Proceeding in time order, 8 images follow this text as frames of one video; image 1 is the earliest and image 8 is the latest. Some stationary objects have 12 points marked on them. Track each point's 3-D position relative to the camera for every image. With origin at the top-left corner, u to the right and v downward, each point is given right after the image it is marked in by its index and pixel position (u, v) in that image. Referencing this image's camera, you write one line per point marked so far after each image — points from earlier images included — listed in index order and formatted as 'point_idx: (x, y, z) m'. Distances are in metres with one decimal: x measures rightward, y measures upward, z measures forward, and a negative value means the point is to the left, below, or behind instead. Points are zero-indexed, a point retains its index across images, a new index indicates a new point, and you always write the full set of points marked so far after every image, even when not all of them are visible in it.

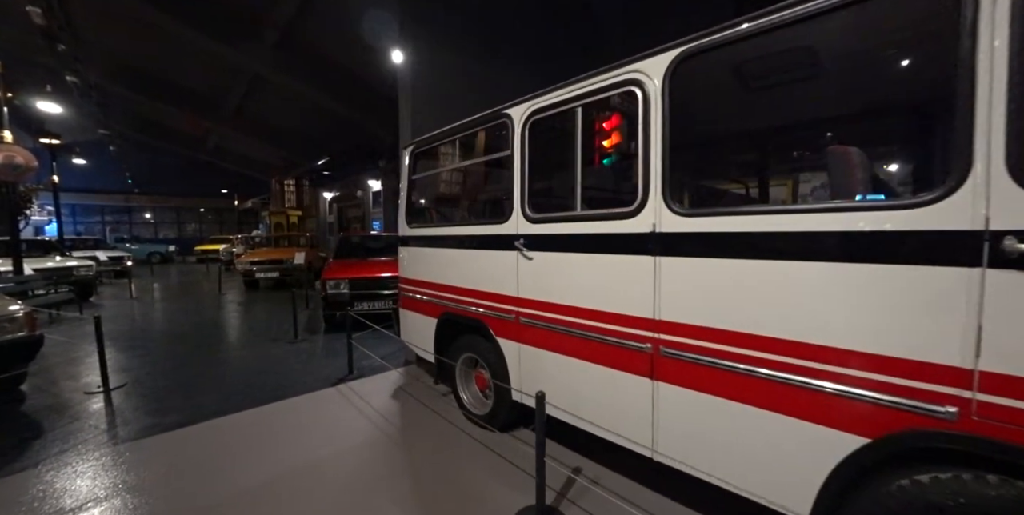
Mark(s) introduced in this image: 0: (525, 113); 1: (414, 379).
0: (+0.1, +1.1, +3.0) m
1: (-1.2, -1.5, +4.7) m
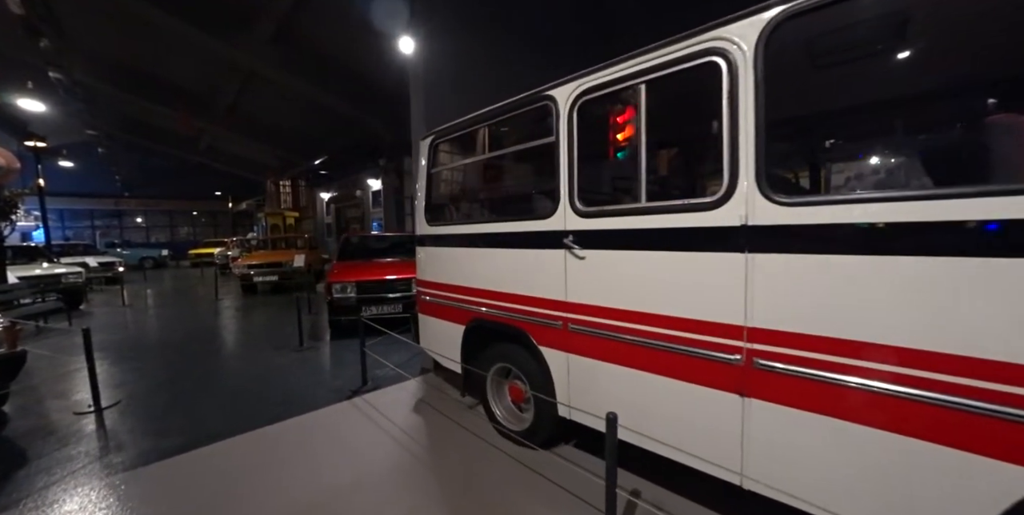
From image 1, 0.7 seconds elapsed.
0: (+0.4, +1.1, +2.7) m
1: (-0.8, -1.5, +4.3) m
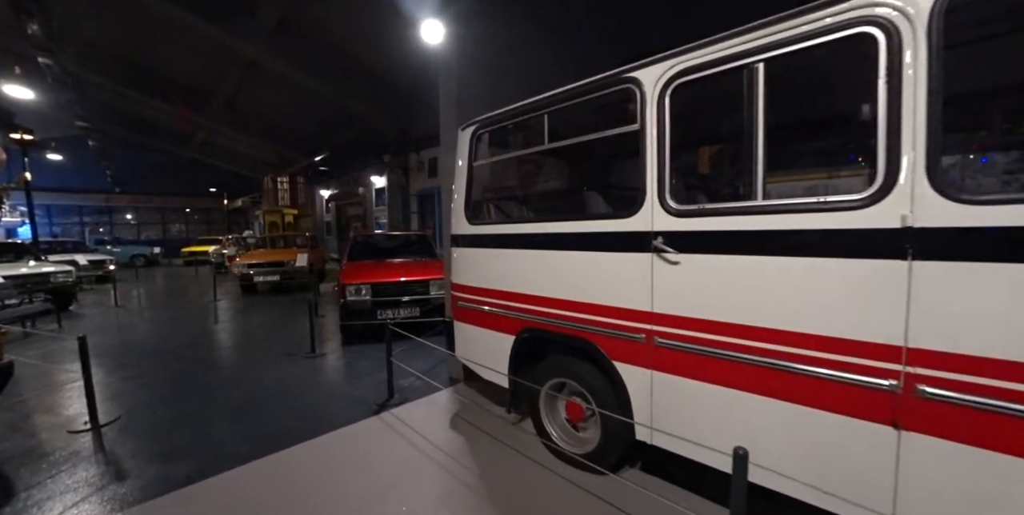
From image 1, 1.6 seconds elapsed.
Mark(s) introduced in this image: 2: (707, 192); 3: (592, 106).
0: (+0.9, +1.1, +2.3) m
1: (-0.4, -1.5, +4.0) m
2: (+1.1, +0.4, +2.3) m
3: (+0.6, +1.1, +2.8) m
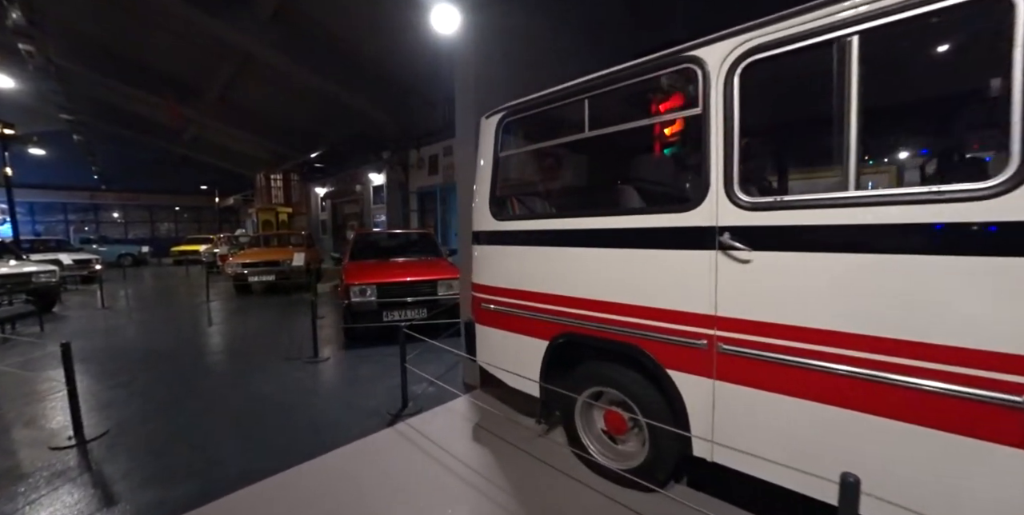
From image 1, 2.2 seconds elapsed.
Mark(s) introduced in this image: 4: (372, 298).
0: (+1.2, +1.1, +2.1) m
1: (-0.2, -1.5, +3.7) m
2: (+1.4, +0.4, +2.0) m
3: (+0.8, +1.1, +2.5) m
4: (-2.0, -0.6, +5.6) m
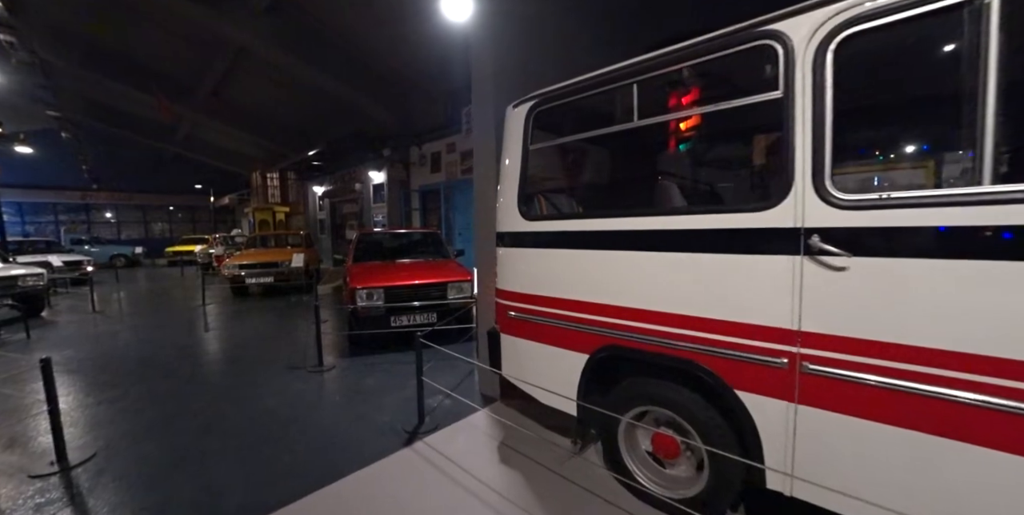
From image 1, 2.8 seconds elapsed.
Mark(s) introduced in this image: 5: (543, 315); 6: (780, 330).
0: (+1.4, +1.1, +1.8) m
1: (0.0, -1.5, +3.4) m
2: (+1.6, +0.4, +1.7) m
3: (+1.0, +1.1, +2.2) m
4: (-1.8, -0.6, +5.3) m
5: (+0.2, -0.4, +2.9) m
6: (+1.3, -0.3, +1.9) m
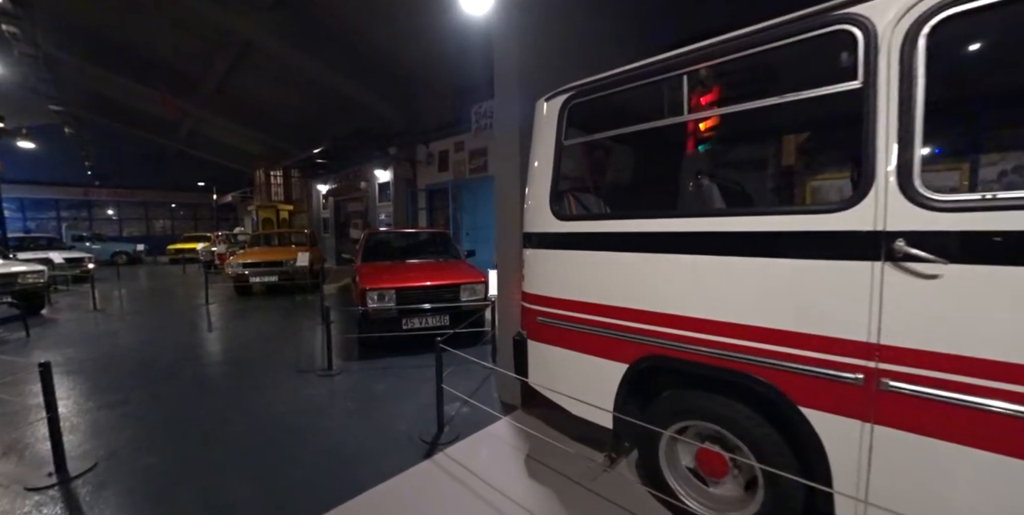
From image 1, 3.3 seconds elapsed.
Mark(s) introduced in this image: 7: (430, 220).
0: (+1.6, +1.0, +1.6) m
1: (+0.2, -1.5, +3.2) m
2: (+1.8, +0.4, +1.6) m
3: (+1.3, +1.1, +2.1) m
4: (-1.6, -0.6, +5.2) m
5: (+0.4, -0.5, +2.8) m
6: (+1.5, -0.4, +1.7) m
7: (-2.5, +1.1, +11.8) m
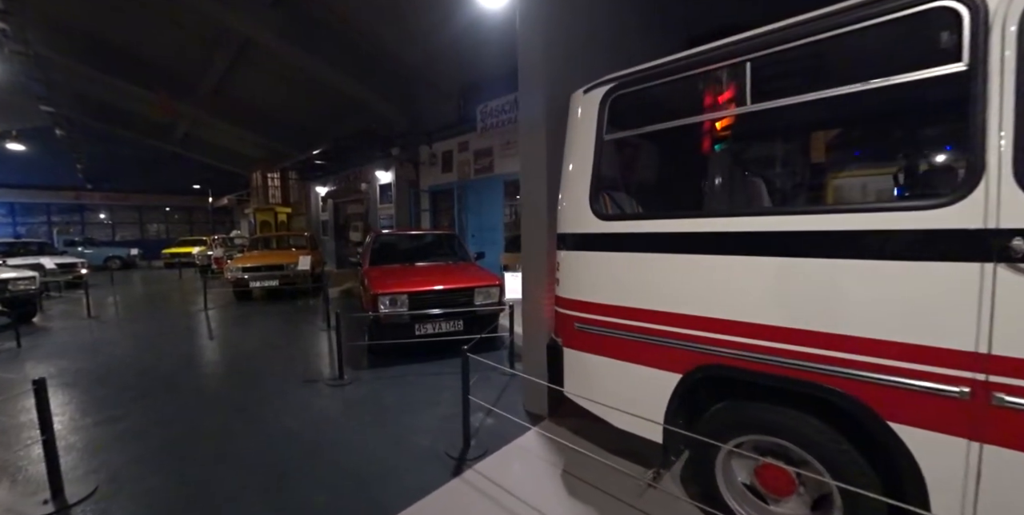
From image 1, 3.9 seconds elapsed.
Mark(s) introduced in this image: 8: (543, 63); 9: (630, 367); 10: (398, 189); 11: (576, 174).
0: (+1.9, +1.0, +1.4) m
1: (+0.5, -1.5, +3.0) m
2: (+2.1, +0.4, +1.4) m
3: (+1.5, +1.1, +1.9) m
4: (-1.4, -0.7, +4.9) m
5: (+0.7, -0.5, +2.6) m
6: (+1.7, -0.4, +1.6) m
7: (-2.3, +1.0, +11.6) m
8: (+0.3, +1.7, +3.3) m
9: (+0.7, -0.7, +2.5) m
10: (-3.5, +2.1, +11.8) m
11: (+0.4, +0.7, +2.8) m
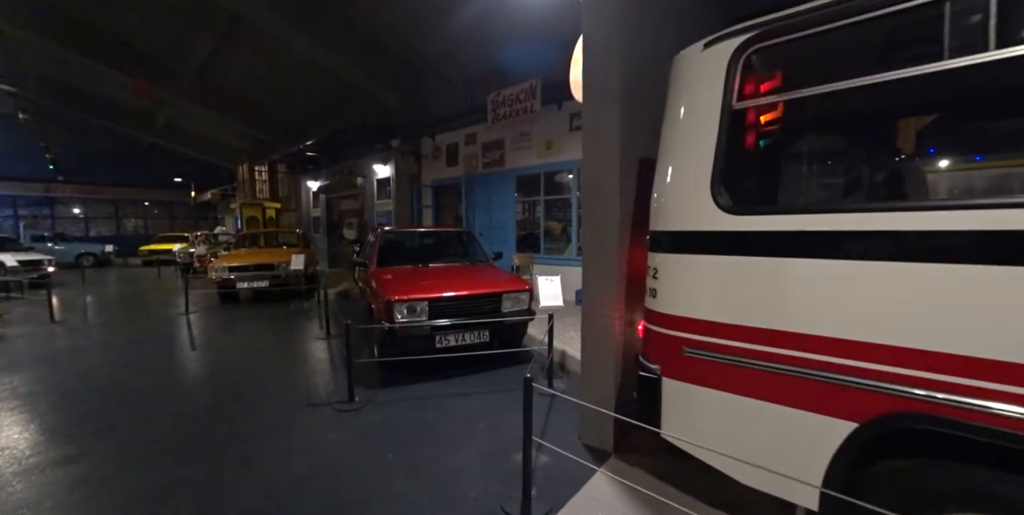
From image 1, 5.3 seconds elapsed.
0: (+2.4, +1.0, +0.9) m
1: (+0.9, -1.5, +2.4) m
2: (+2.6, +0.3, +0.8) m
3: (+2.0, +1.0, +1.3) m
4: (-1.0, -0.7, +4.3) m
5: (+1.2, -0.5, +2.0) m
6: (+2.2, -0.4, +1.0) m
7: (-2.1, +1.1, +10.9) m
8: (+0.7, +1.7, +2.7) m
9: (+1.2, -0.7, +1.9) m
10: (-3.3, +2.1, +11.1) m
11: (+0.9, +0.6, +2.2) m
